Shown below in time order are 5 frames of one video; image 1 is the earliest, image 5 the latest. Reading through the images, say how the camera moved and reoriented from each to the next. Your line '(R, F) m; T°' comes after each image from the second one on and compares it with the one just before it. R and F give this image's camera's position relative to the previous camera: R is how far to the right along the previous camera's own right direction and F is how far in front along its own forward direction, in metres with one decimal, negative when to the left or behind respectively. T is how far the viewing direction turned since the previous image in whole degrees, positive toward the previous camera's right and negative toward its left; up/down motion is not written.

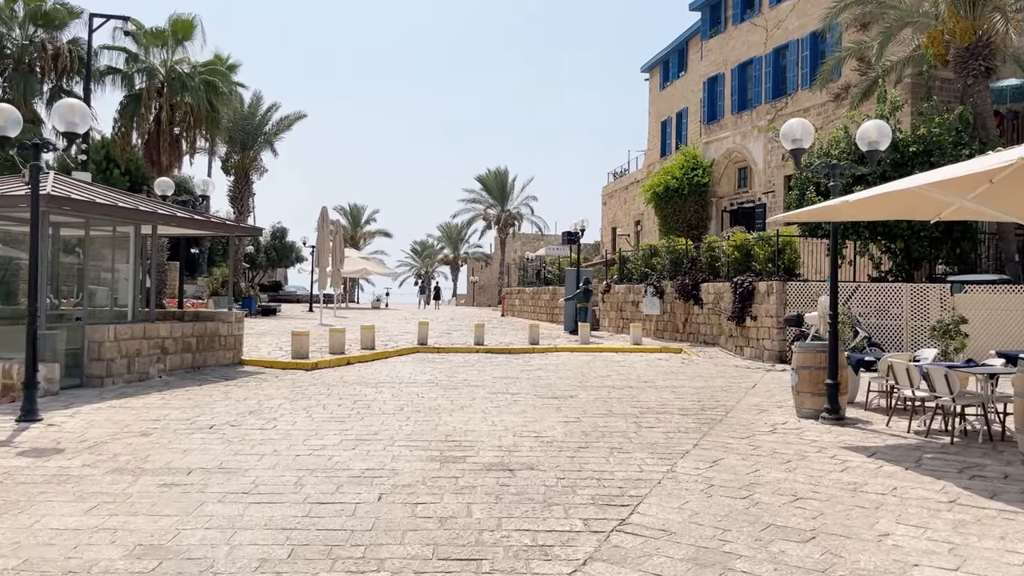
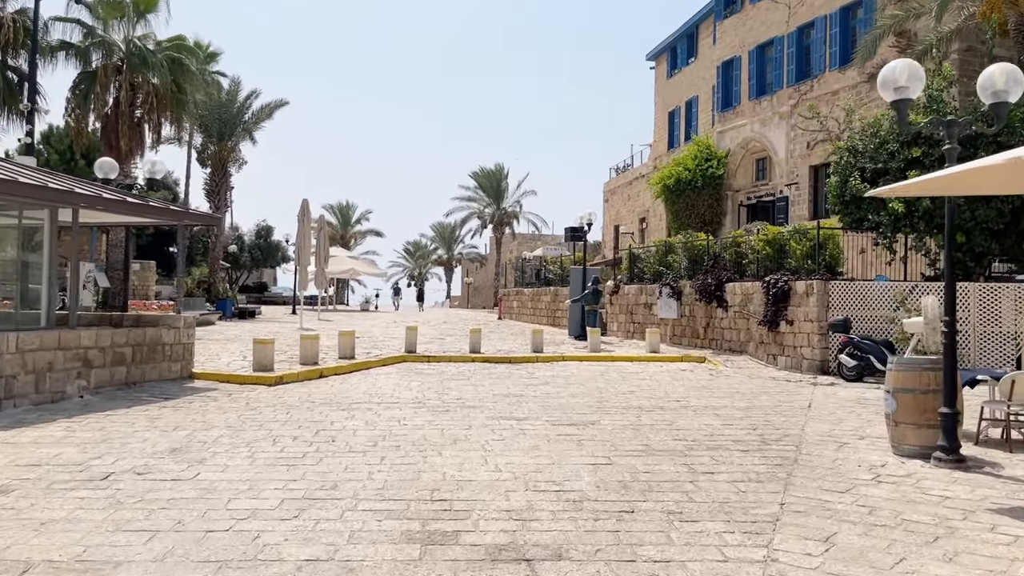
(-0.1, +2.1) m; 0°
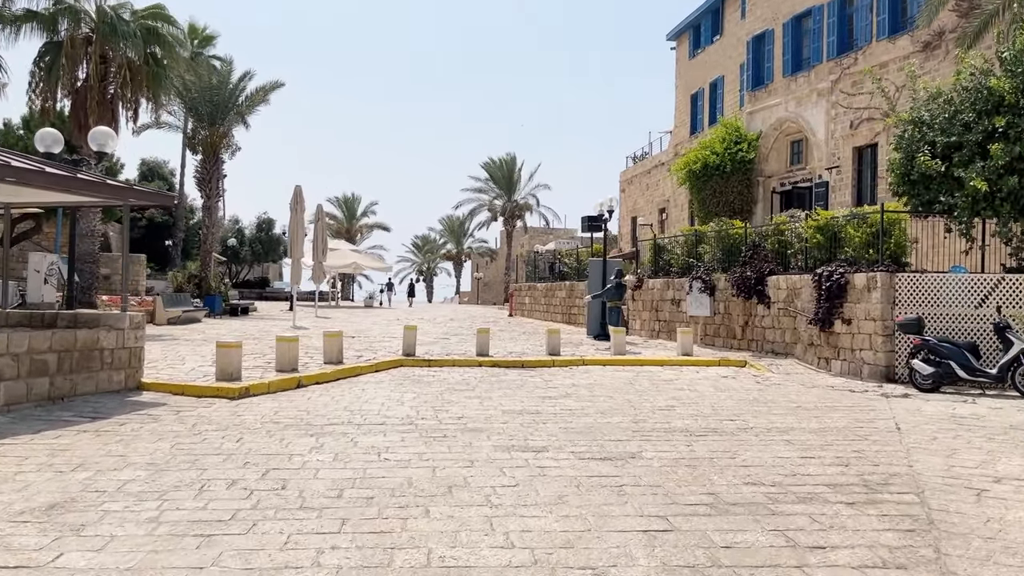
(0.0, +1.9) m; -1°
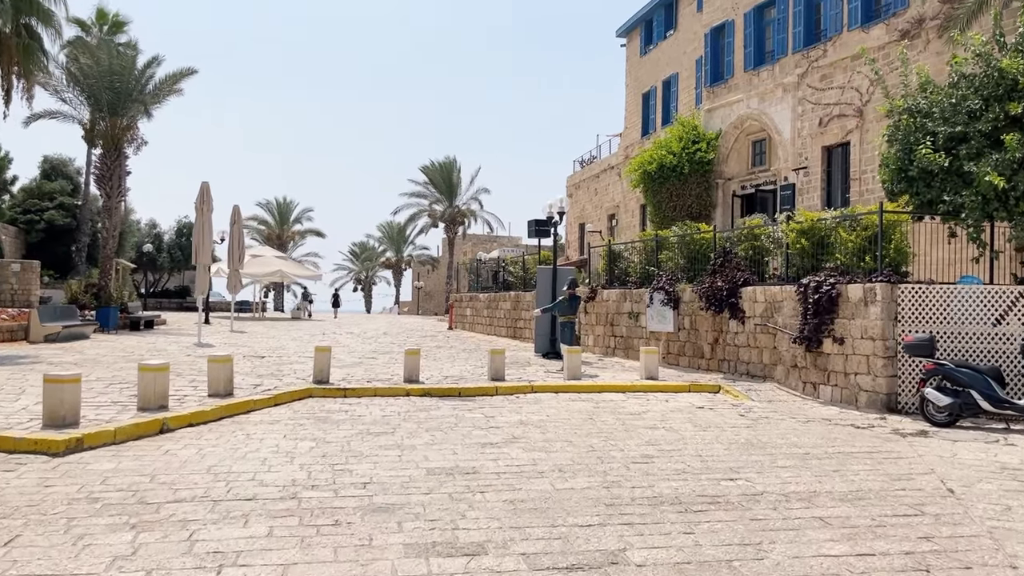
(+0.1, +2.1) m; +4°
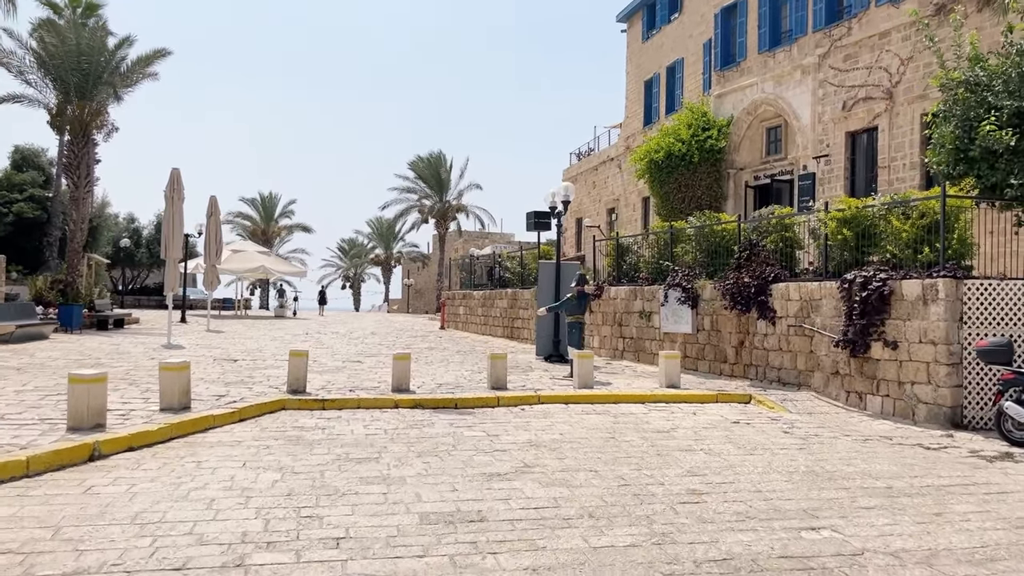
(-0.2, +1.4) m; +1°
